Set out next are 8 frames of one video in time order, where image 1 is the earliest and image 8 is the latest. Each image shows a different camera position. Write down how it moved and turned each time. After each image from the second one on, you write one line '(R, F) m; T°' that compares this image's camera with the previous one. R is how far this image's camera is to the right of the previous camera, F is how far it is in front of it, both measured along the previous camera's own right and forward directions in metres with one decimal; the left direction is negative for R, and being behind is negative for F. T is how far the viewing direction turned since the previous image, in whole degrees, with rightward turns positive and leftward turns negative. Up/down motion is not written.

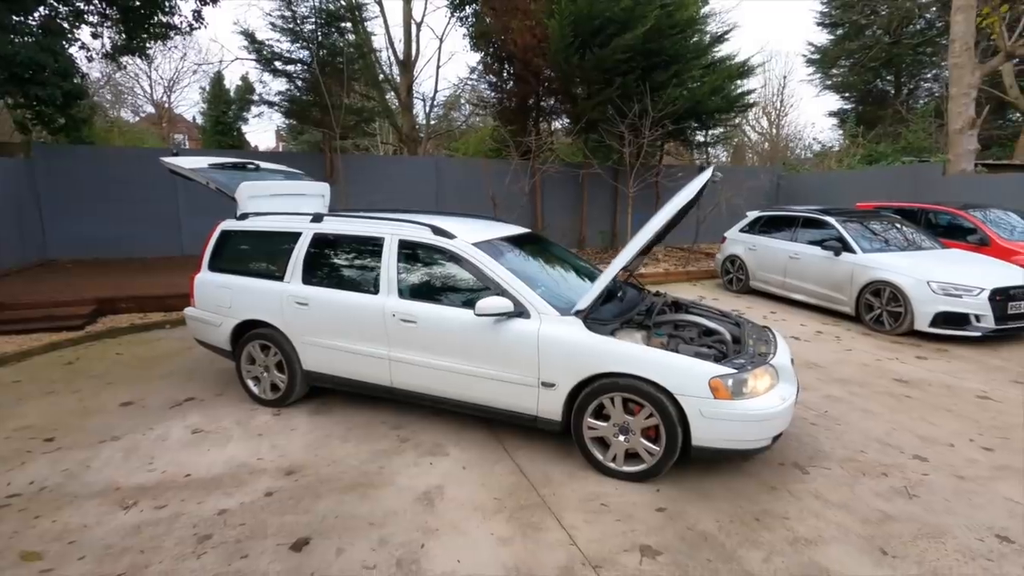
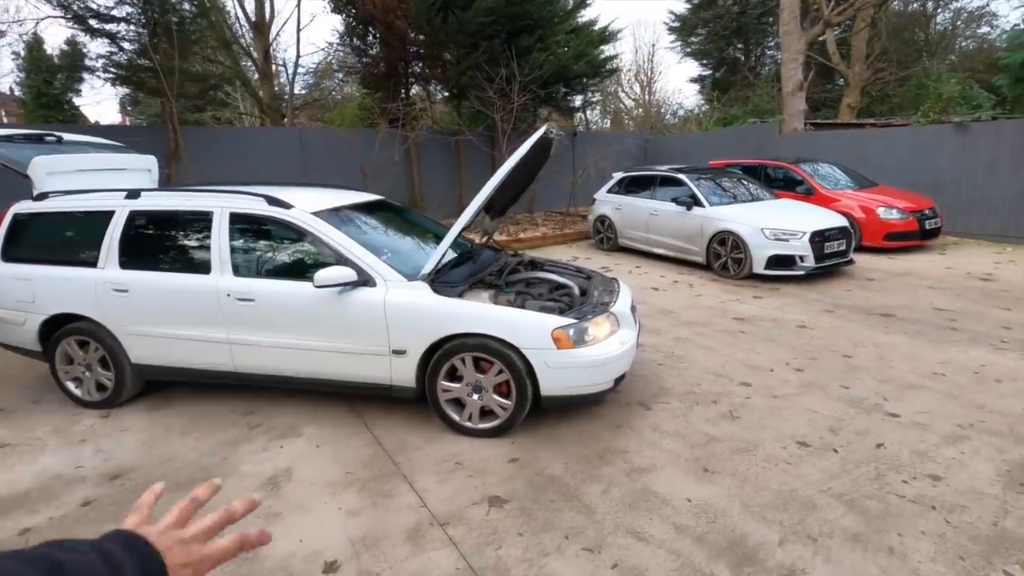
(+0.4, 0.0) m; +11°
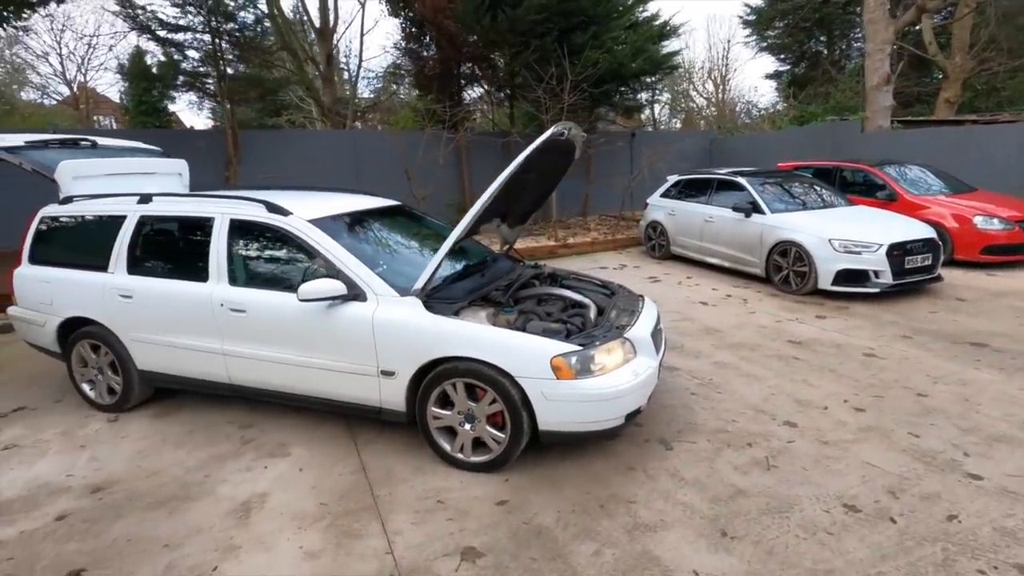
(+0.4, +0.4) m; -7°
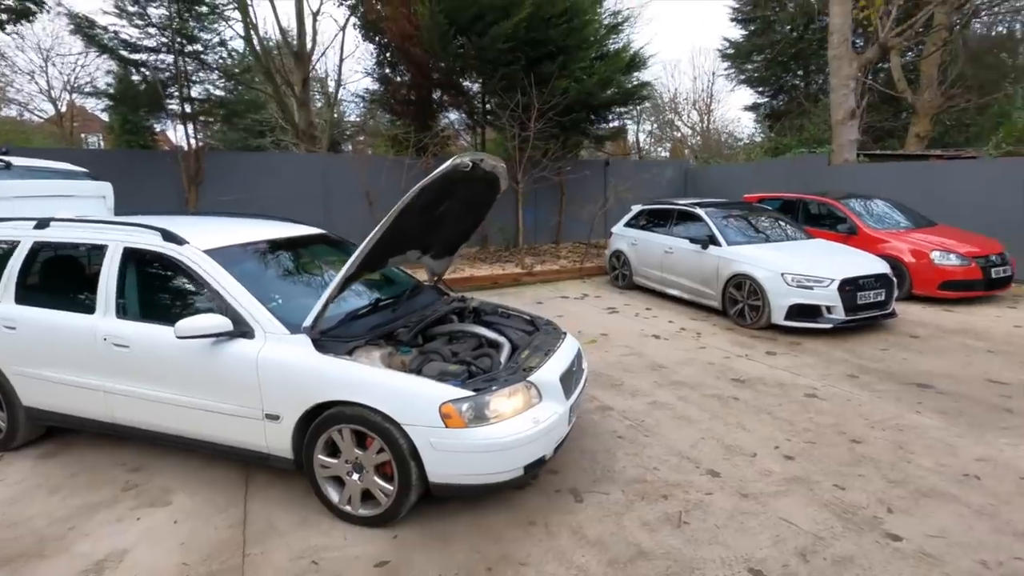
(+0.5, +0.2) m; +1°
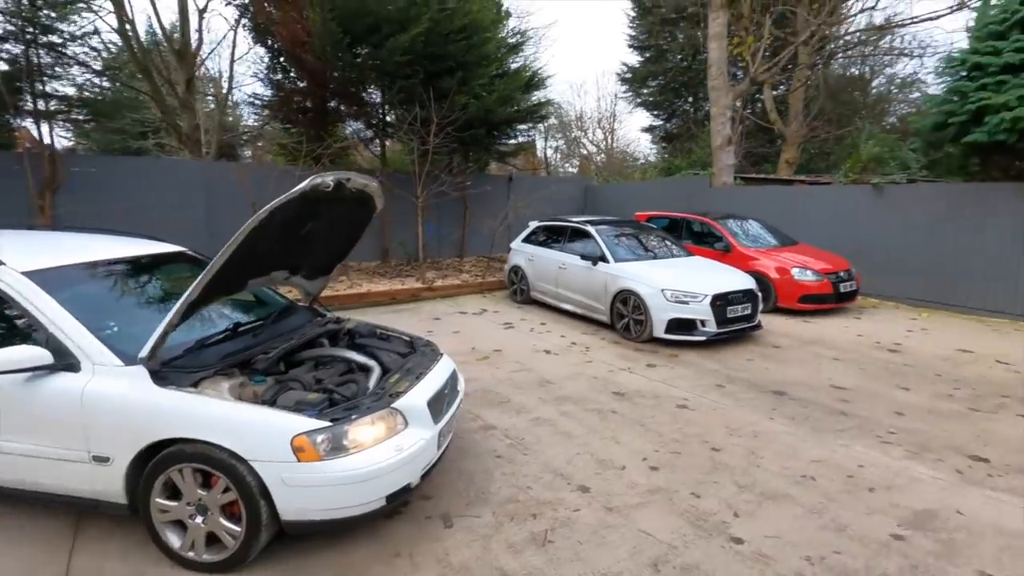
(+0.3, 0.0) m; +9°
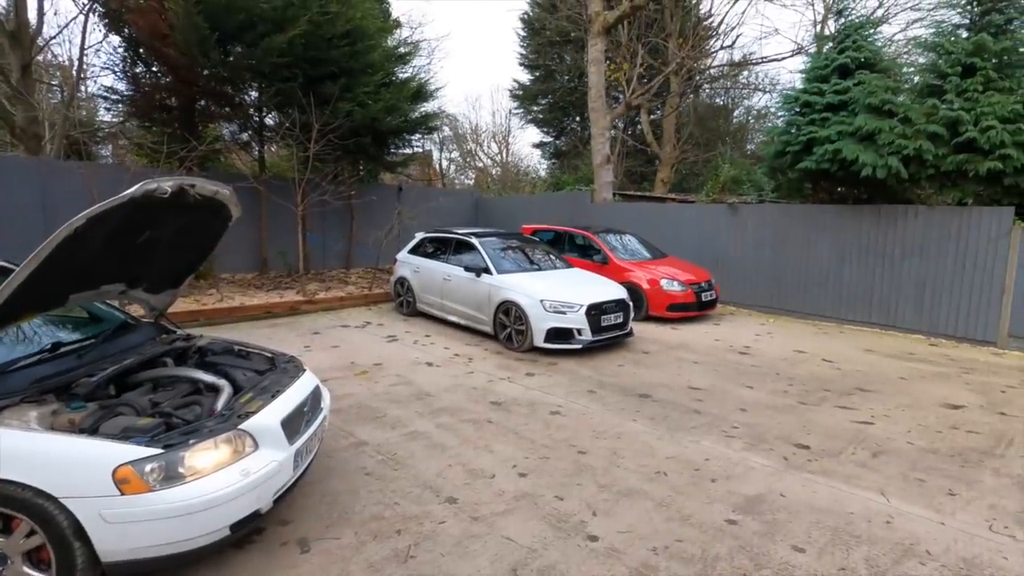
(+0.2, 0.0) m; +11°
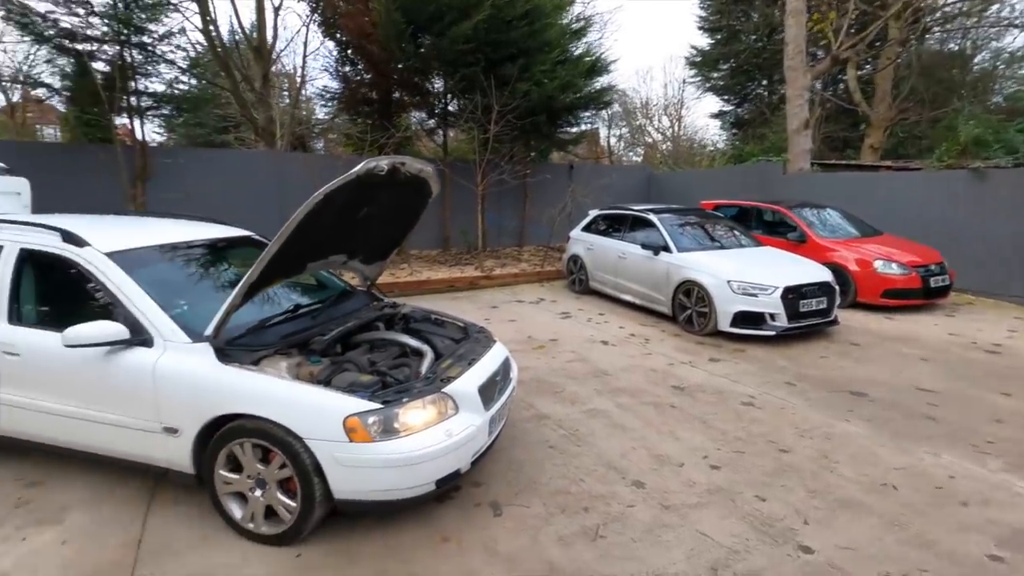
(-0.2, +0.1) m; -17°
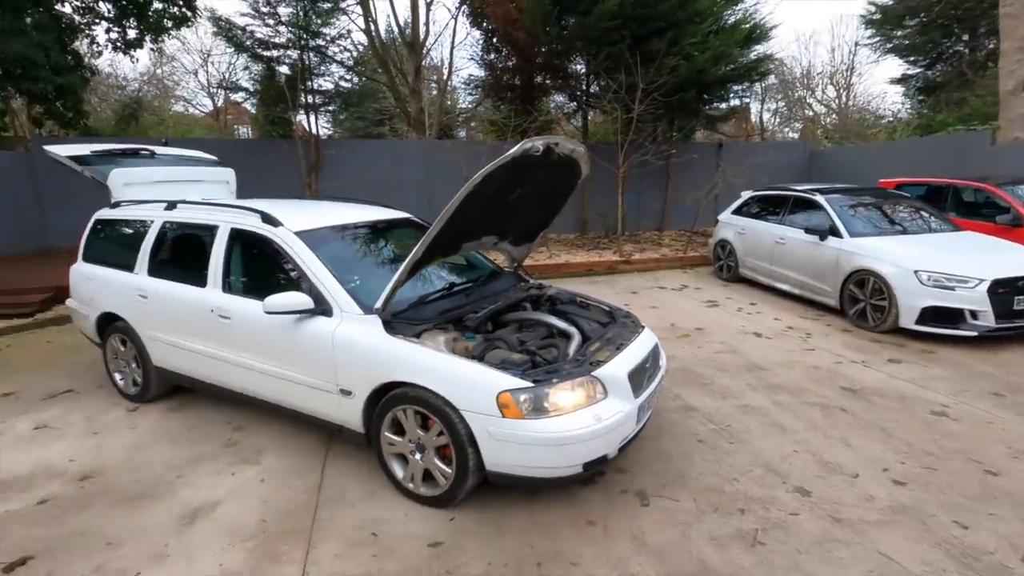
(-0.1, 0.0) m; -14°
